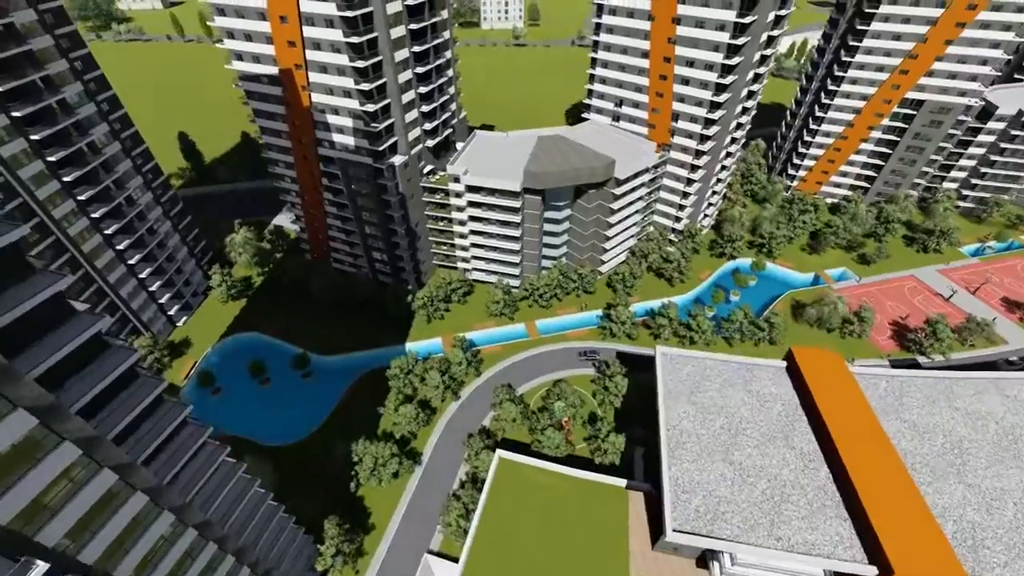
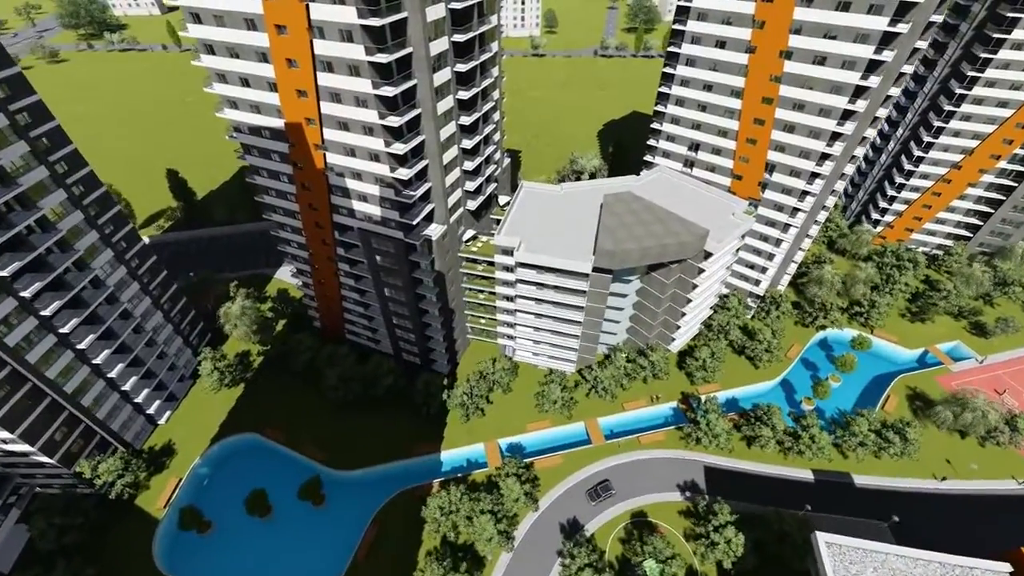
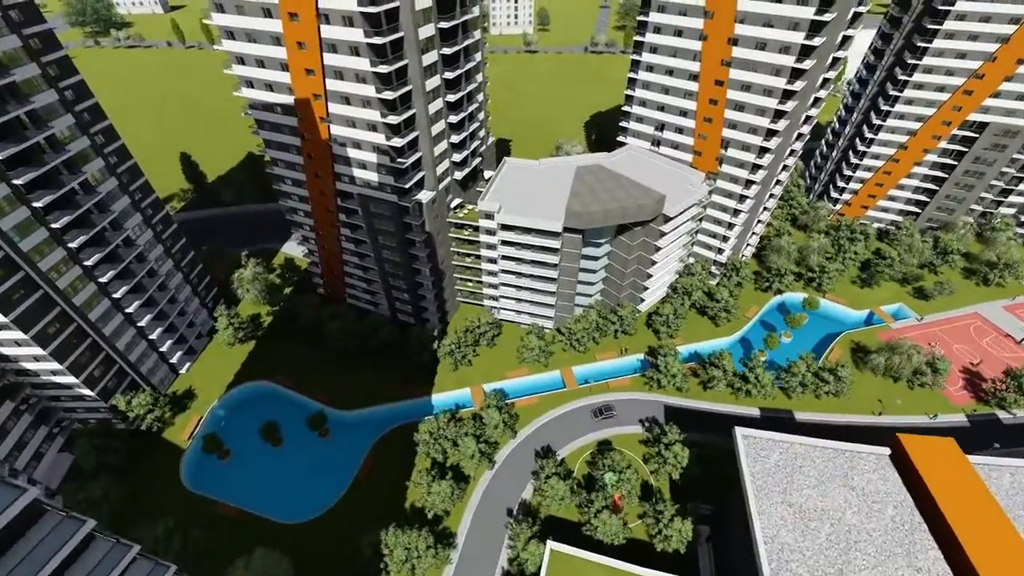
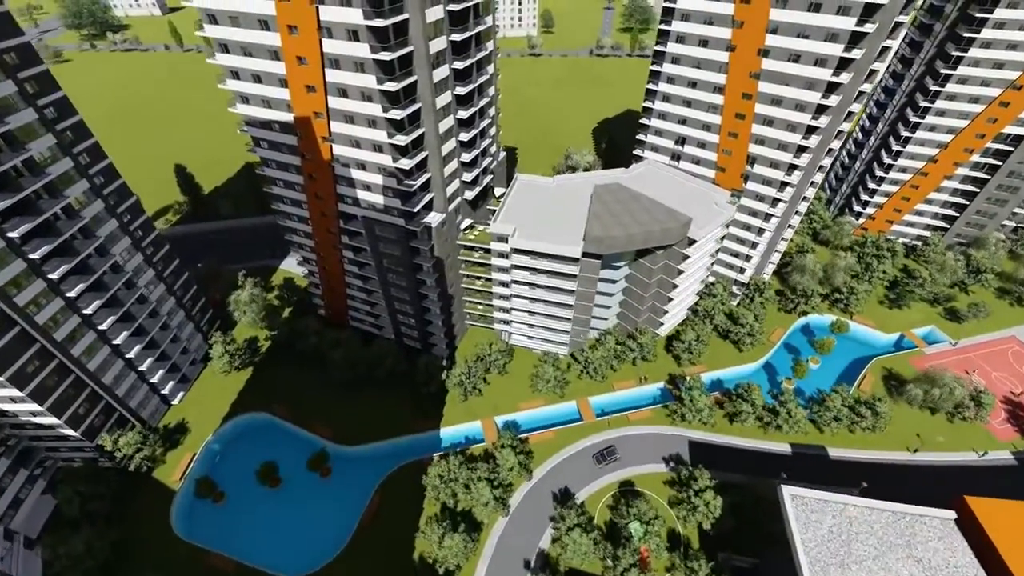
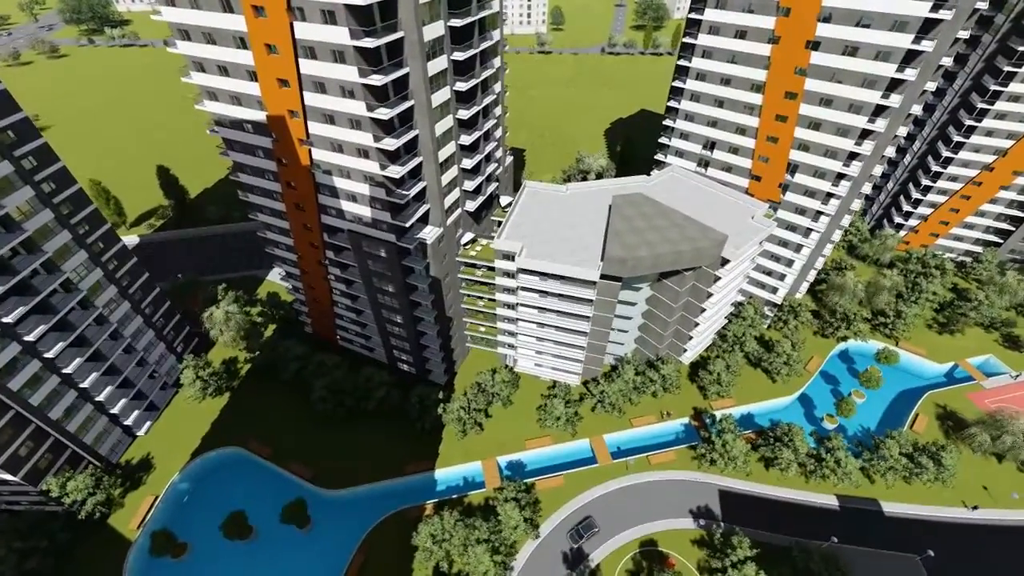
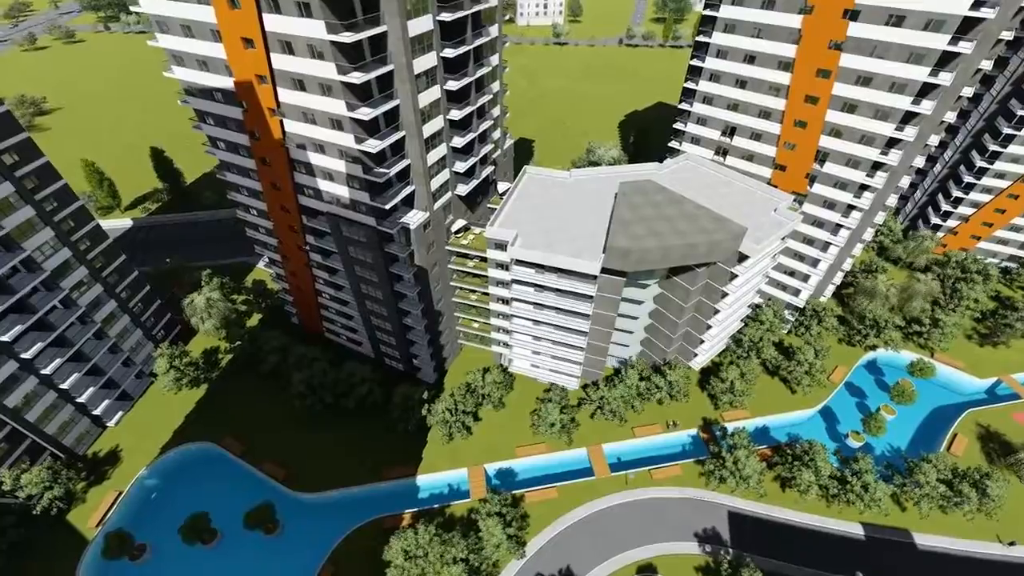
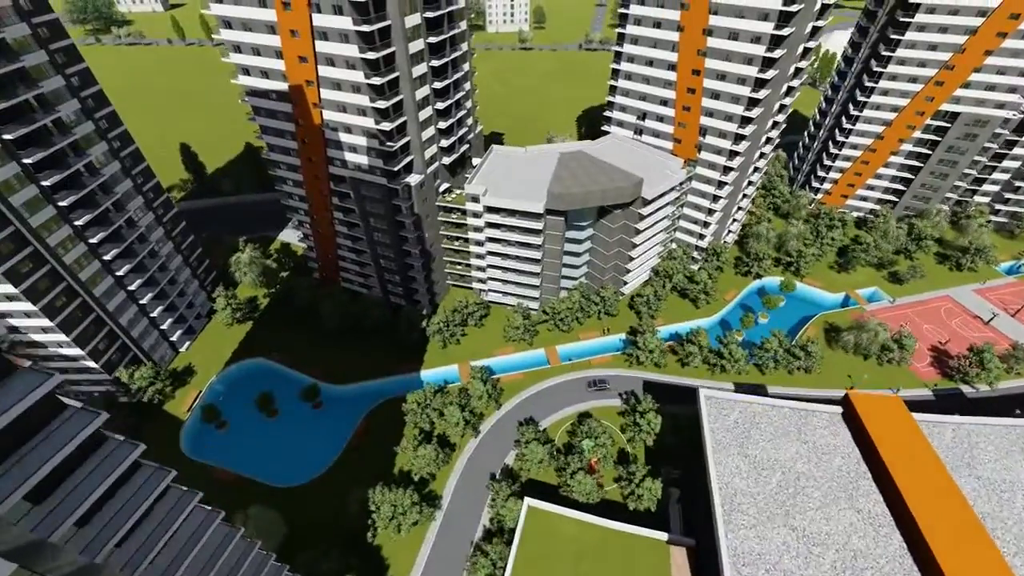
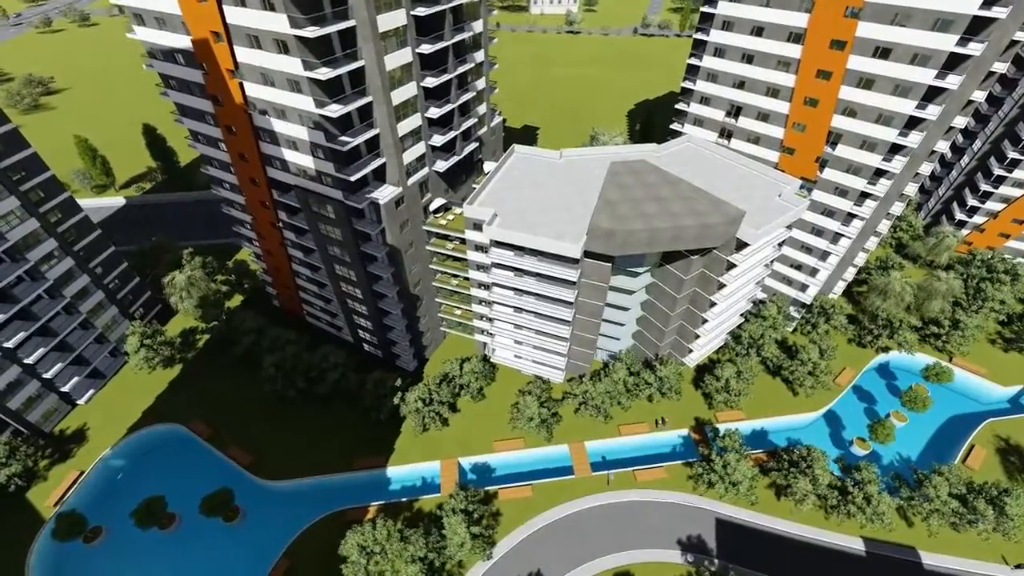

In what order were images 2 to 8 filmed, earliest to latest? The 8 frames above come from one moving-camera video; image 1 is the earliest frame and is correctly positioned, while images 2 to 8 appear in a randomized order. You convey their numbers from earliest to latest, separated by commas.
7, 3, 4, 2, 5, 6, 8
